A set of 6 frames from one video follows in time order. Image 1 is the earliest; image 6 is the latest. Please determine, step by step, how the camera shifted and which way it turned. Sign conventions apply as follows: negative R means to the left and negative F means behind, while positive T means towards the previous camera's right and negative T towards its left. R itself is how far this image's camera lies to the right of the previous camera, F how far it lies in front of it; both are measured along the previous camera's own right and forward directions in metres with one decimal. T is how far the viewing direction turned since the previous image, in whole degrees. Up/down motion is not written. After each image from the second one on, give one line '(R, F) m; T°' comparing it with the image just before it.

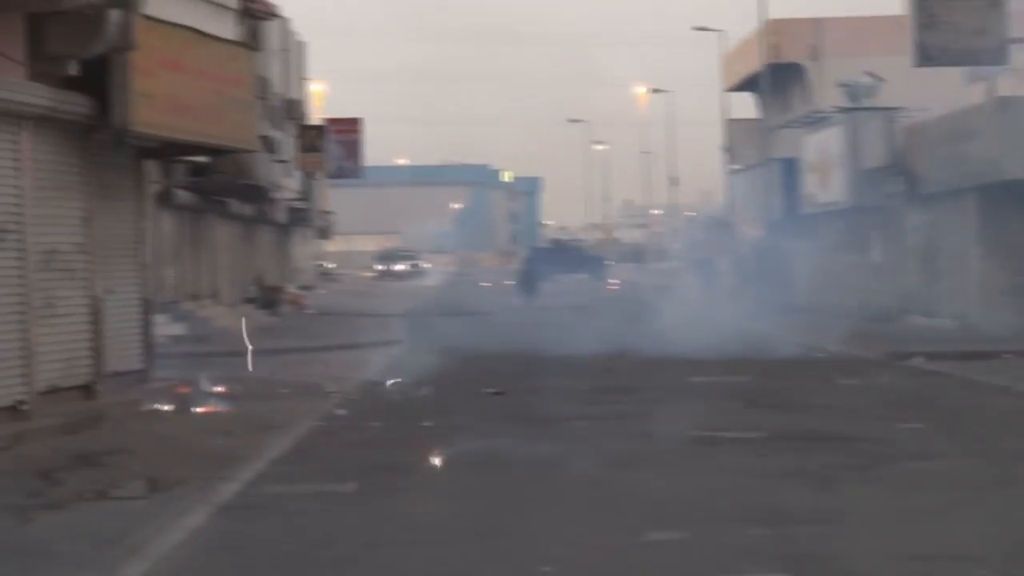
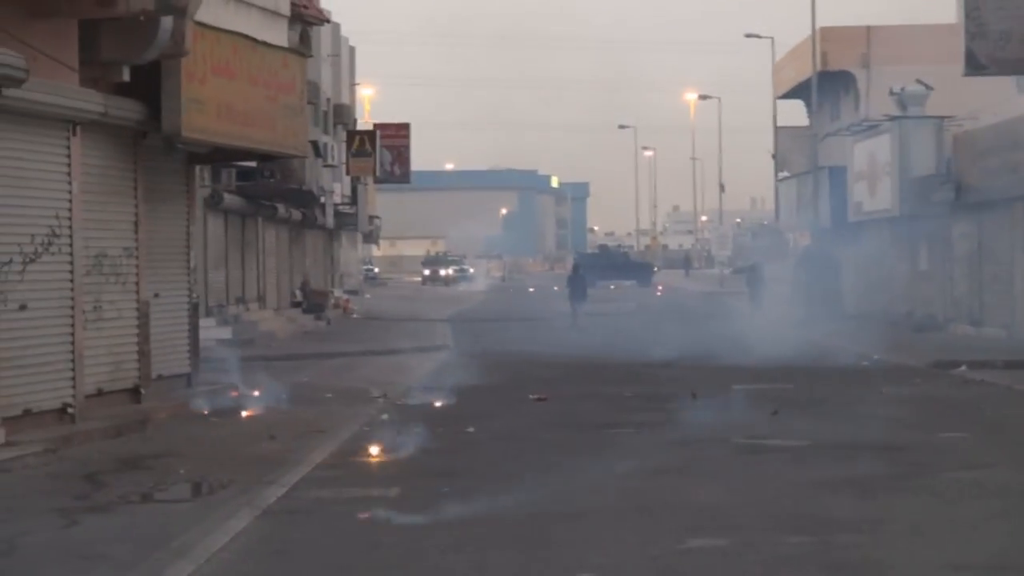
(+0.3, 0.0) m; -2°
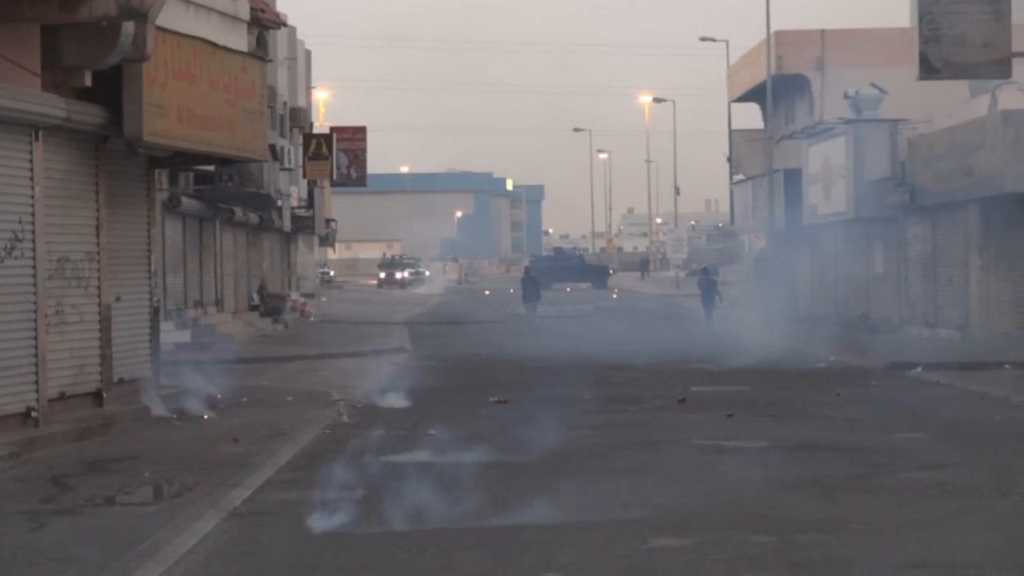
(-0.4, -0.1) m; +2°
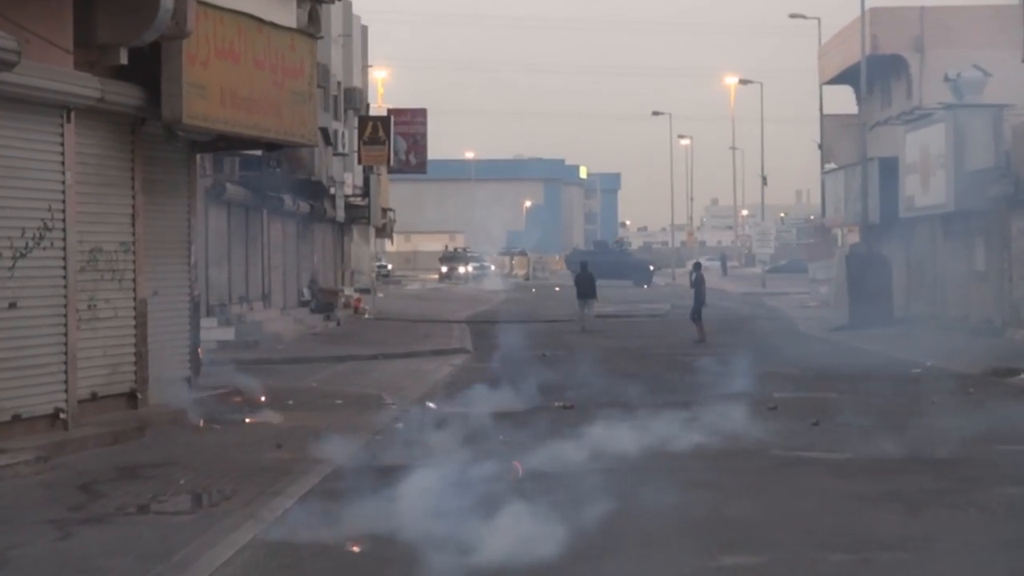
(+0.4, +1.4) m; -3°
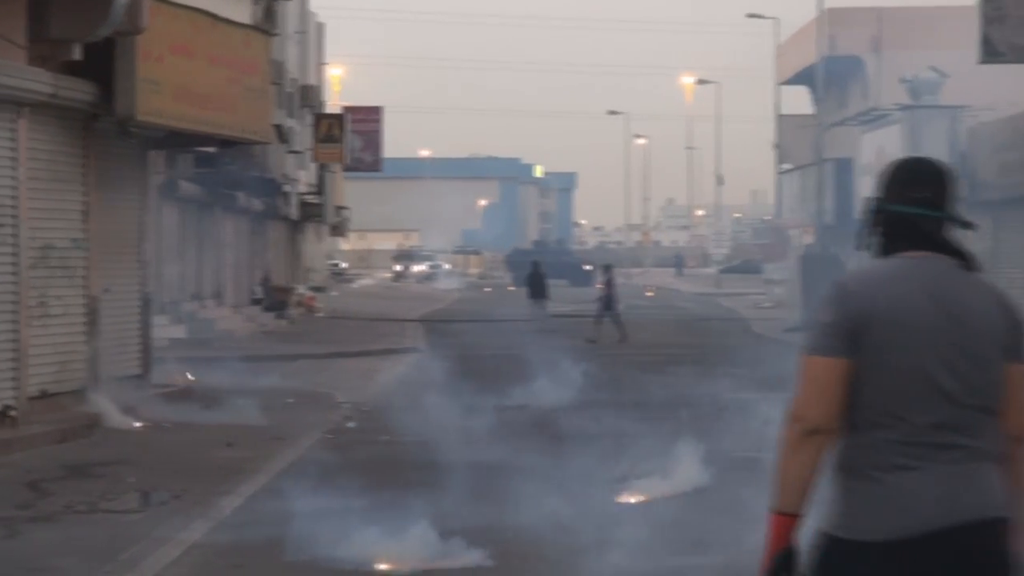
(+0.1, +0.1) m; +1°
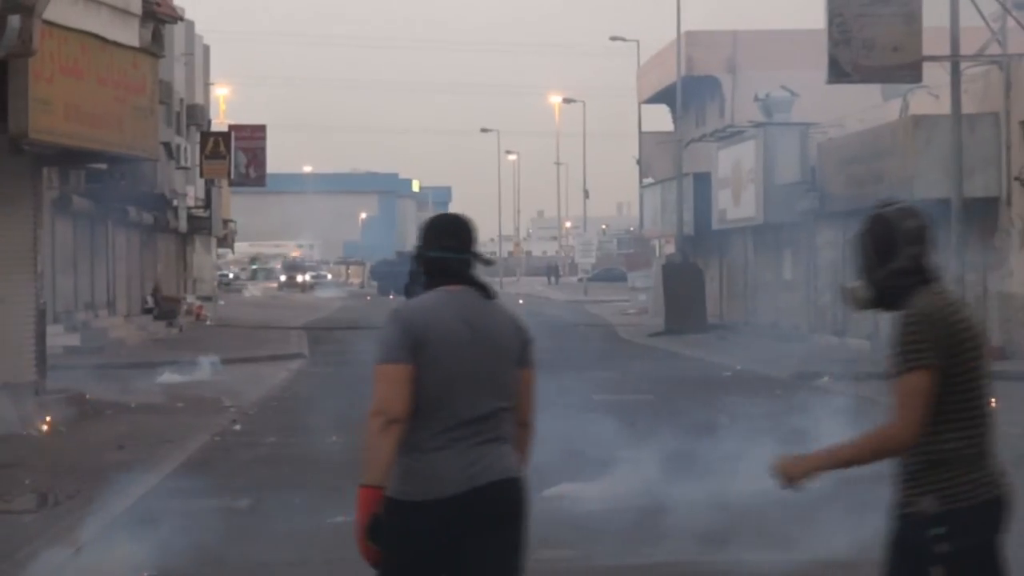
(+0.1, -1.0) m; +2°
